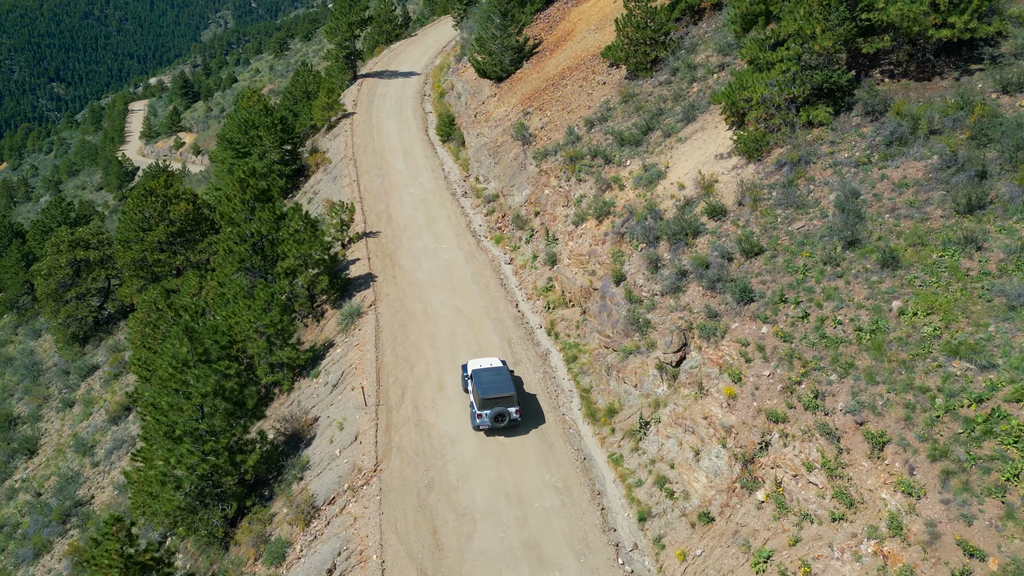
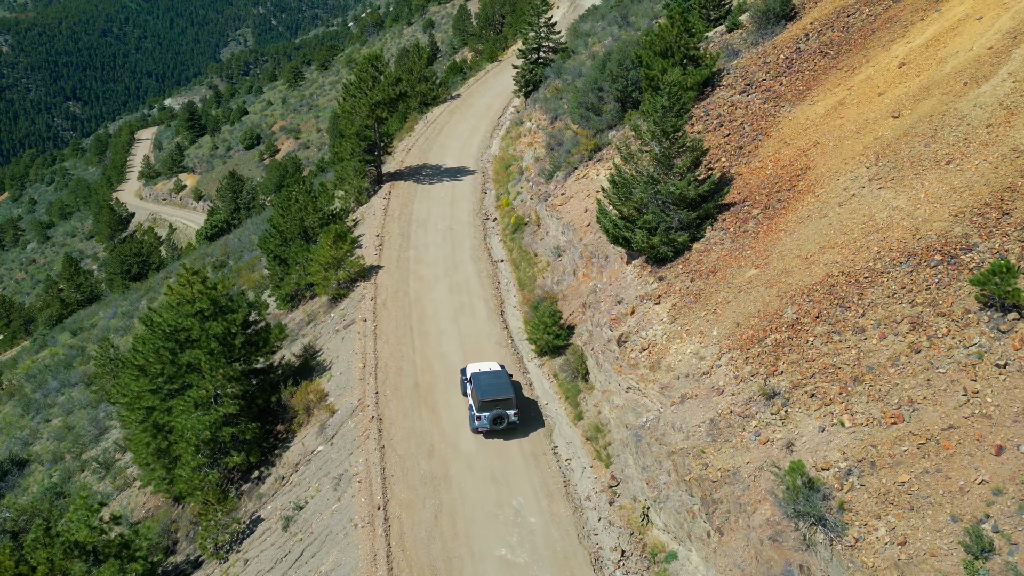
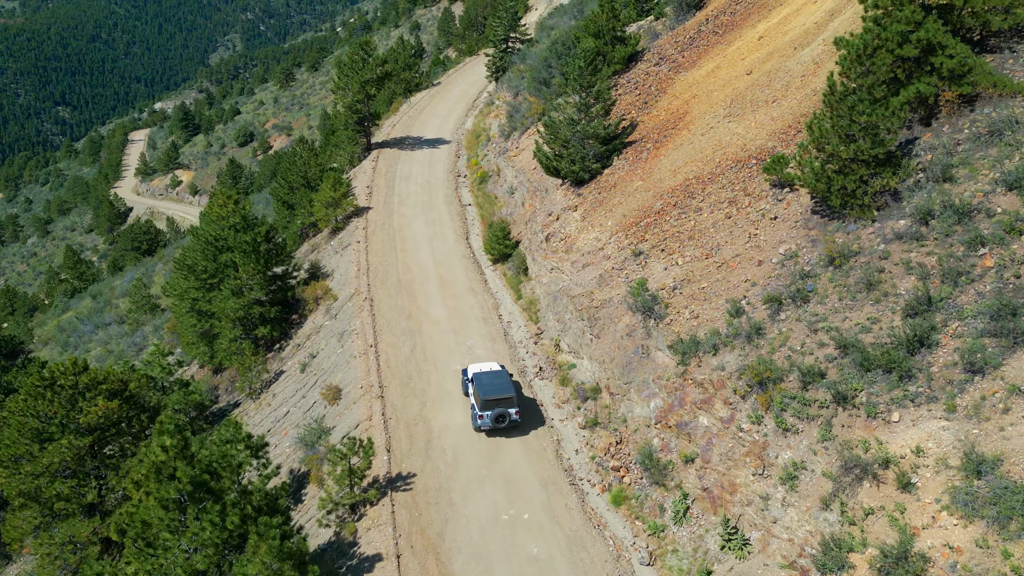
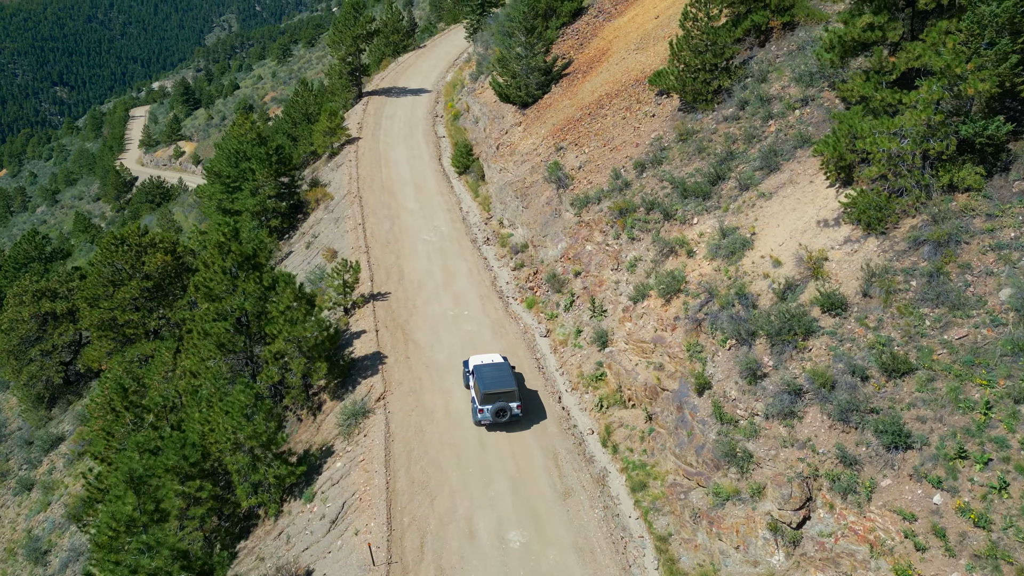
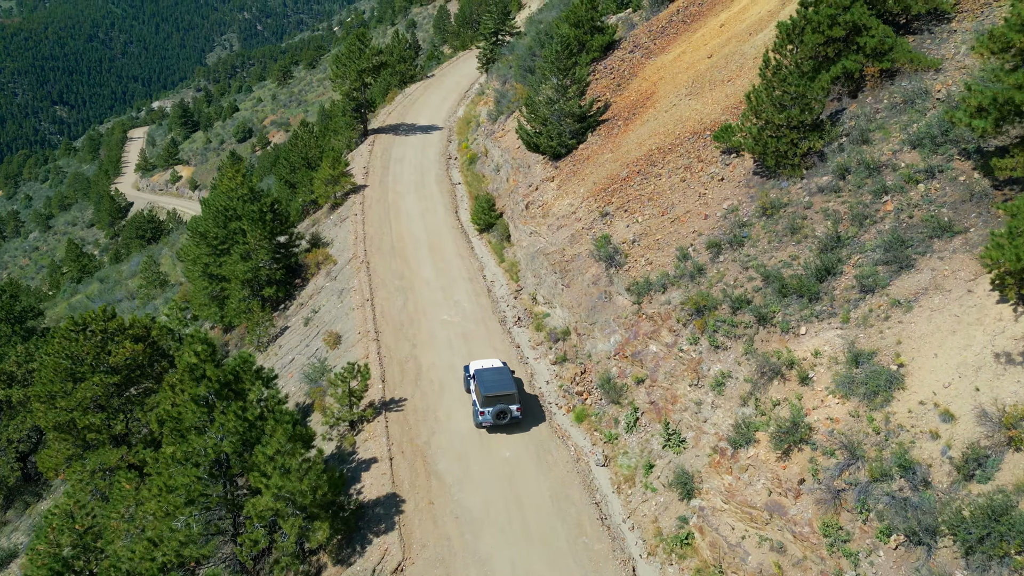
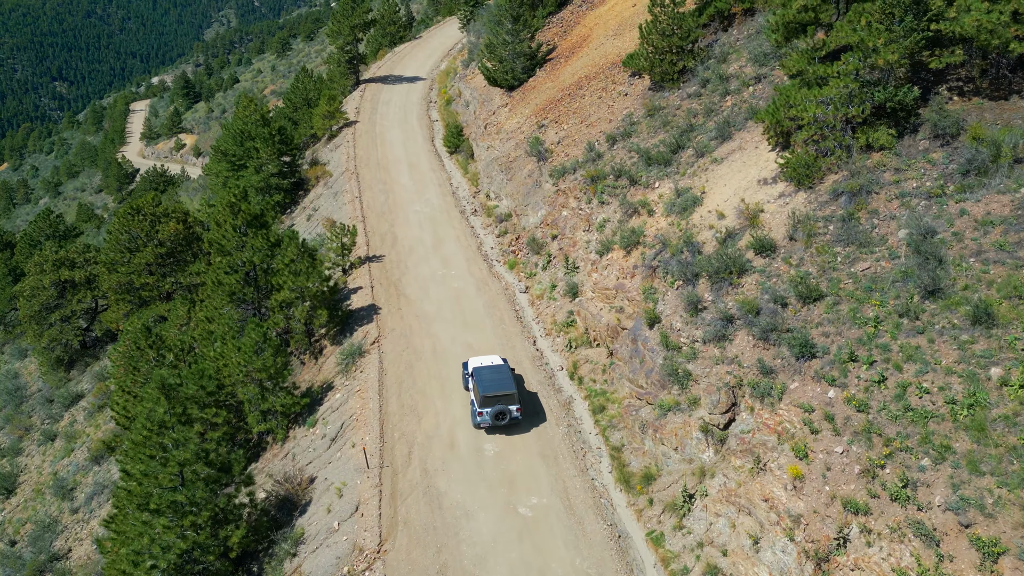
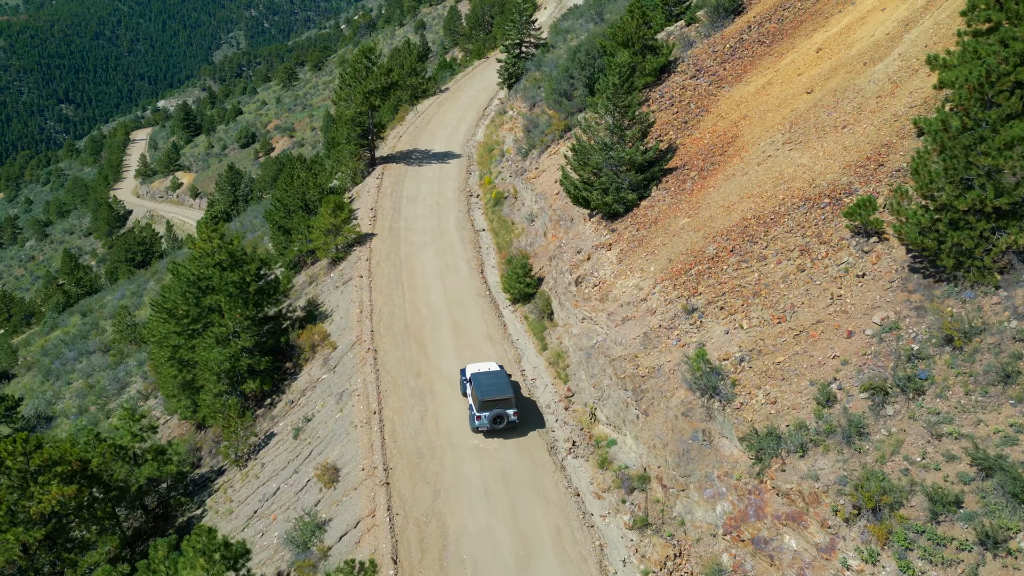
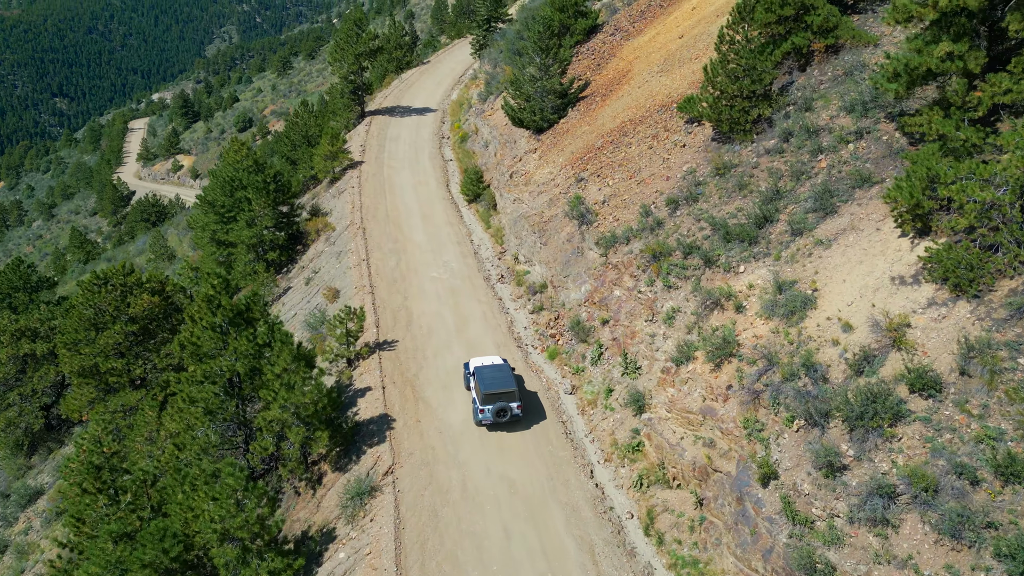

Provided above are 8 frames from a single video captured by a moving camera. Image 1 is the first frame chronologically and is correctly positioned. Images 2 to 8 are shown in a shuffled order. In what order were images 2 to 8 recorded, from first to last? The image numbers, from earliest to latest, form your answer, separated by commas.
6, 4, 8, 5, 3, 7, 2
